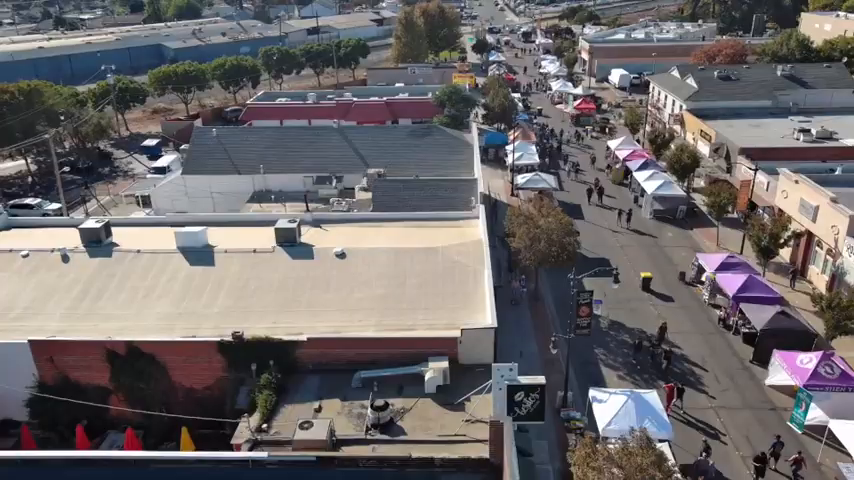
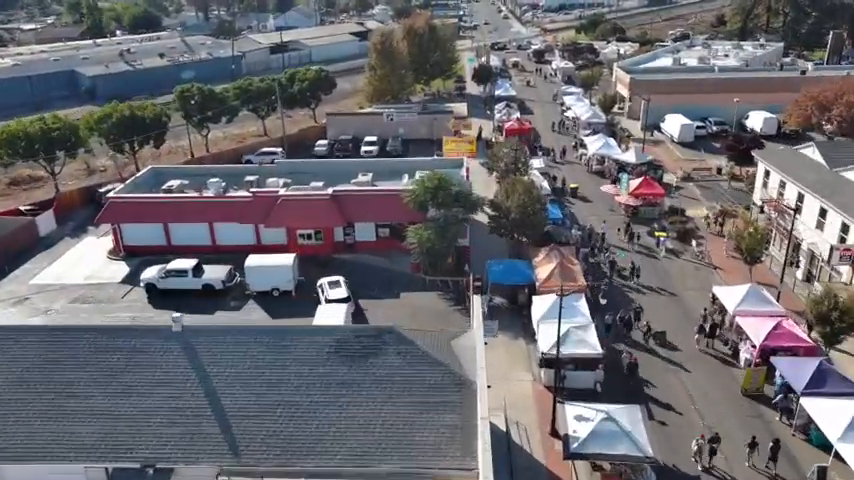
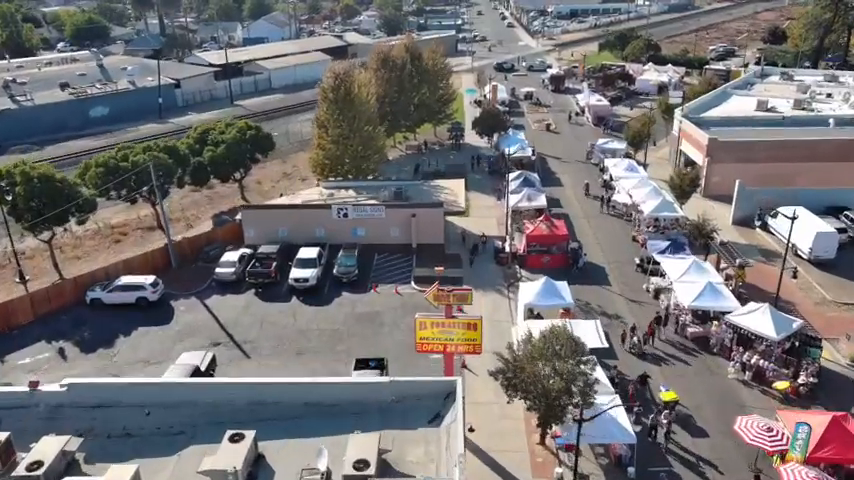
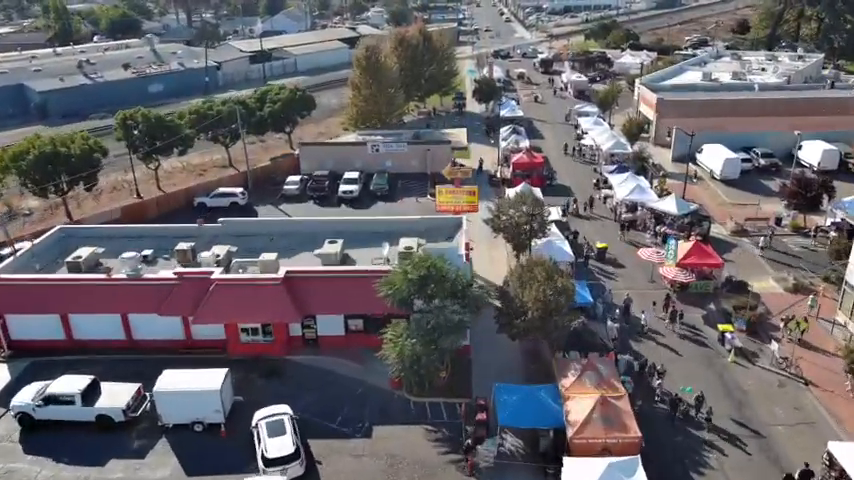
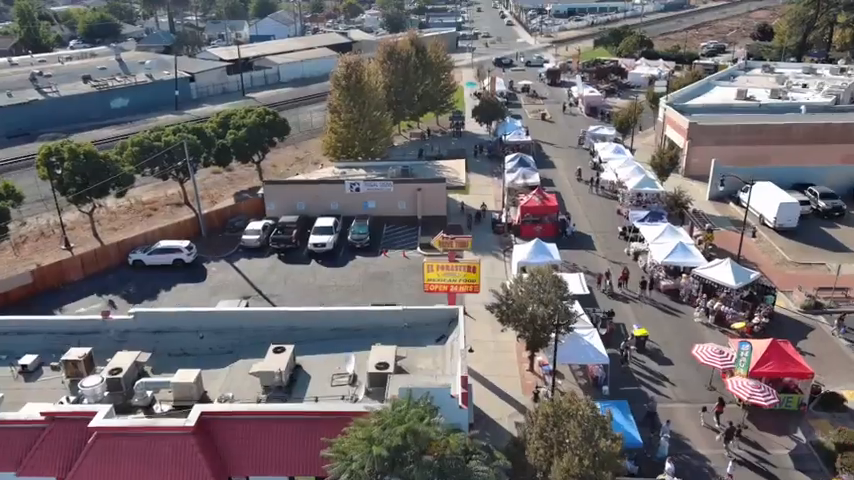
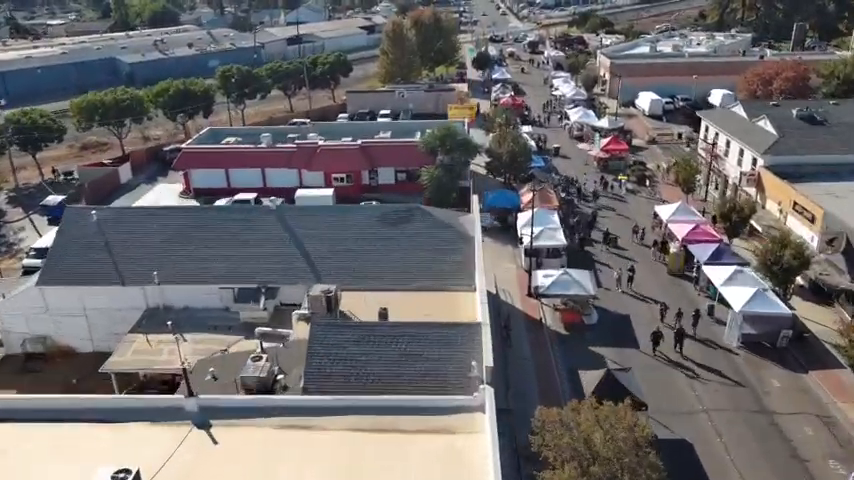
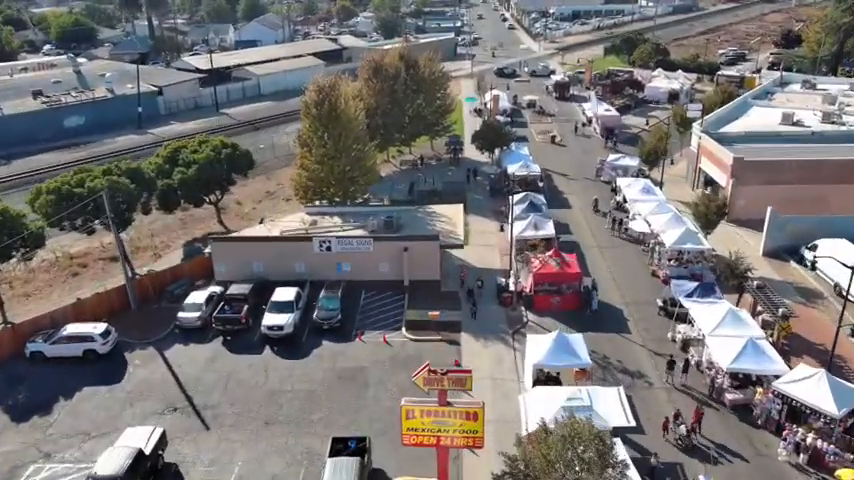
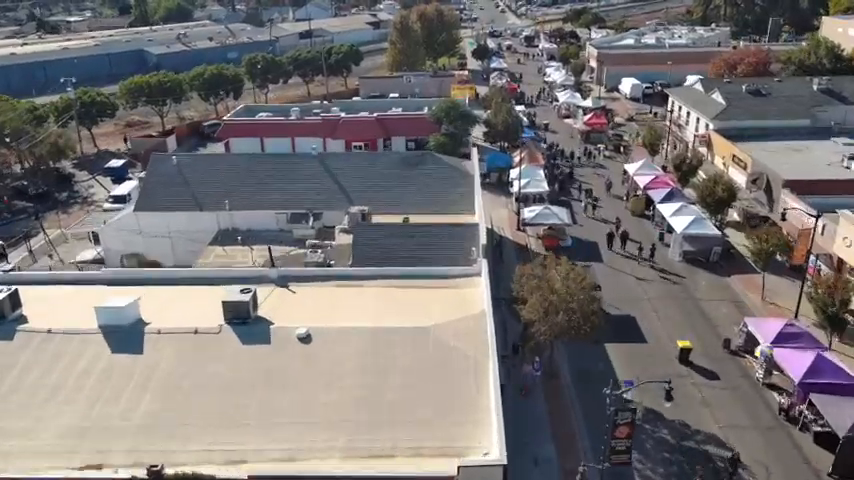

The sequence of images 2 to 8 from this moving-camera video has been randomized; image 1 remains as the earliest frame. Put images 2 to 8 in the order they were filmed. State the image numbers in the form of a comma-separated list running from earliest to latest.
8, 6, 2, 4, 5, 3, 7
